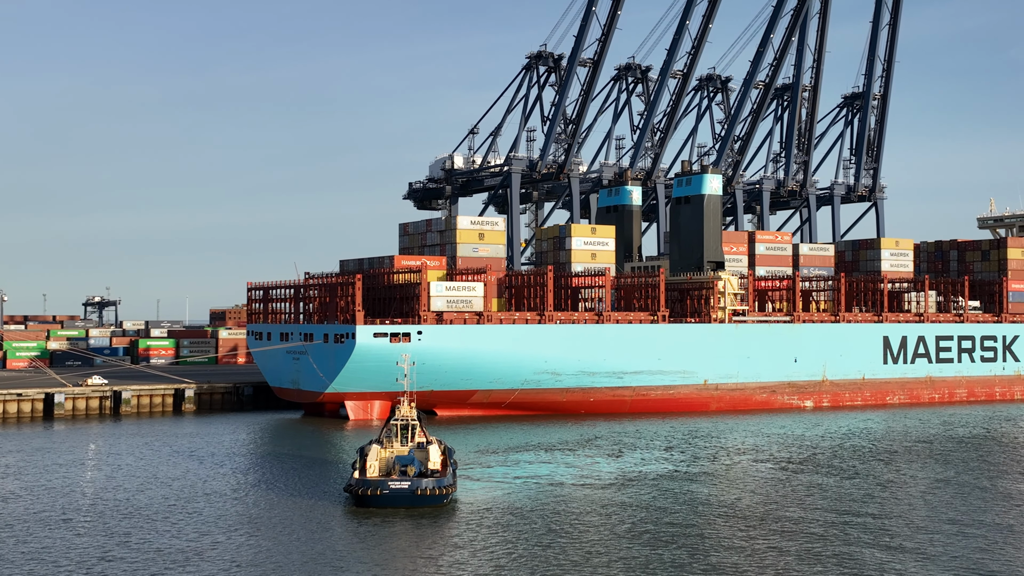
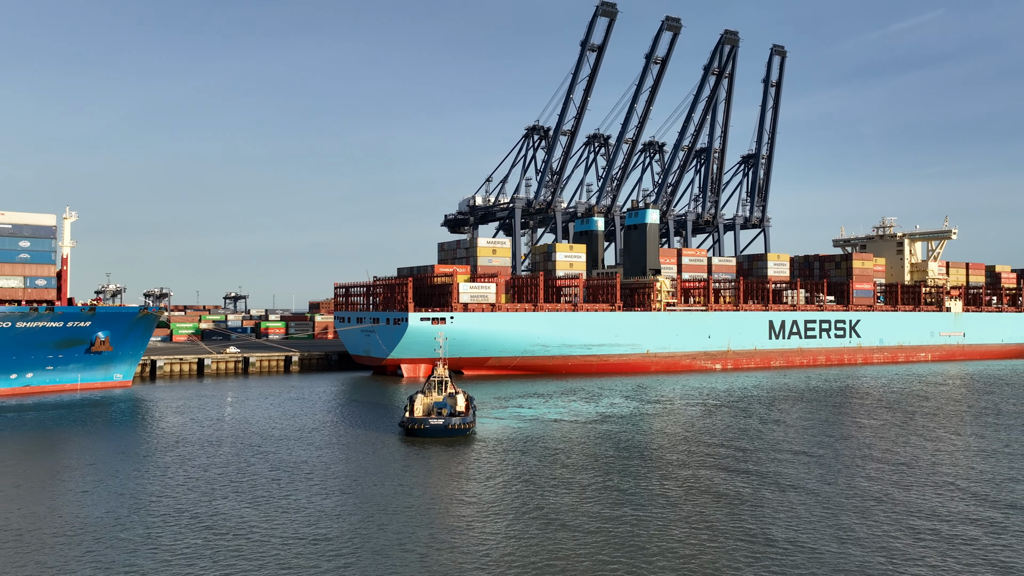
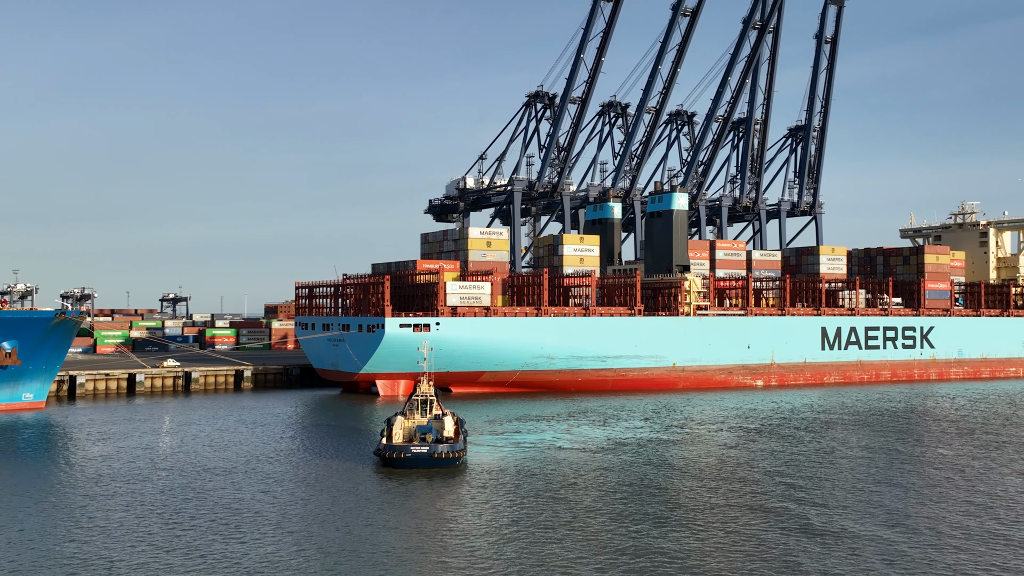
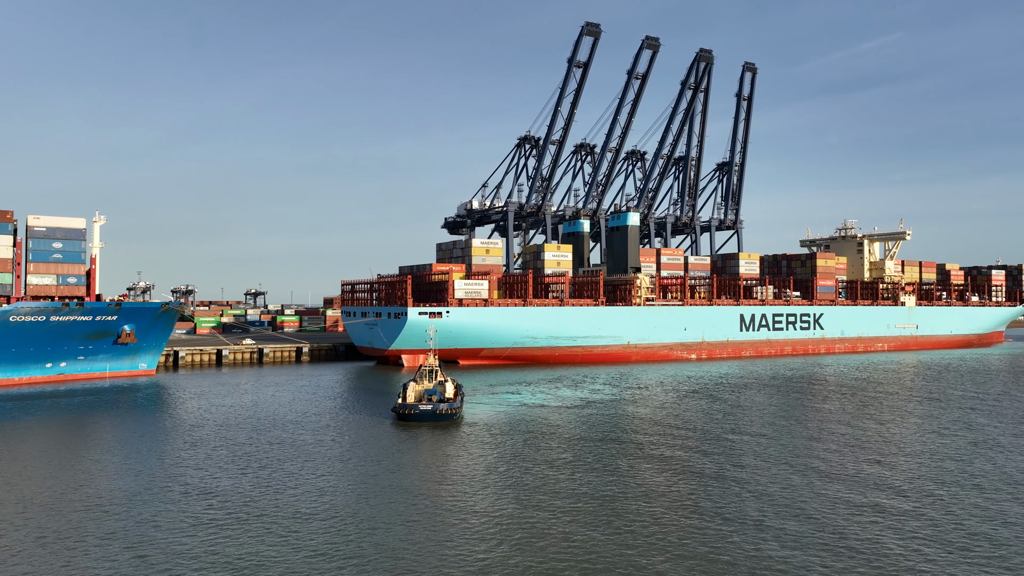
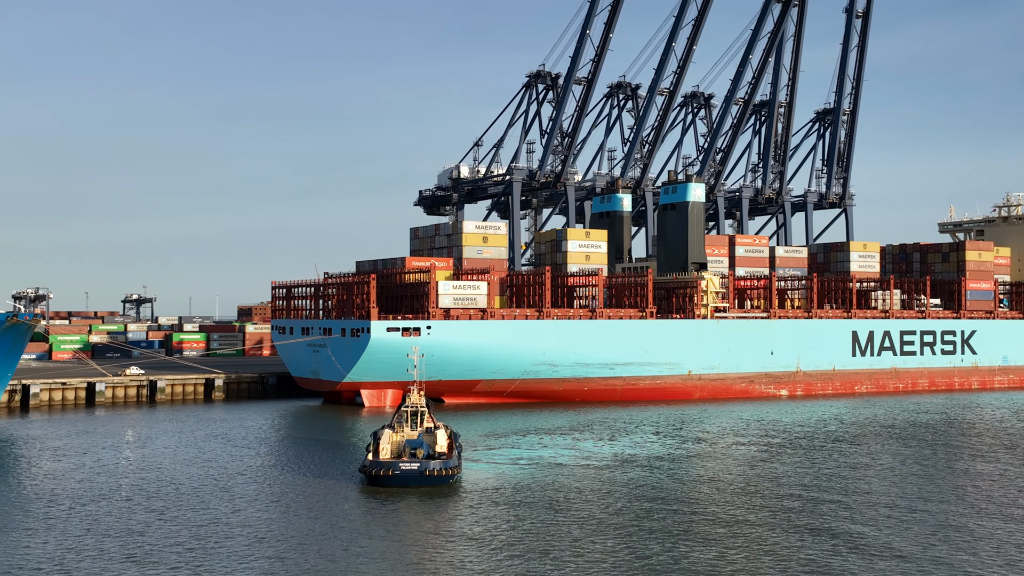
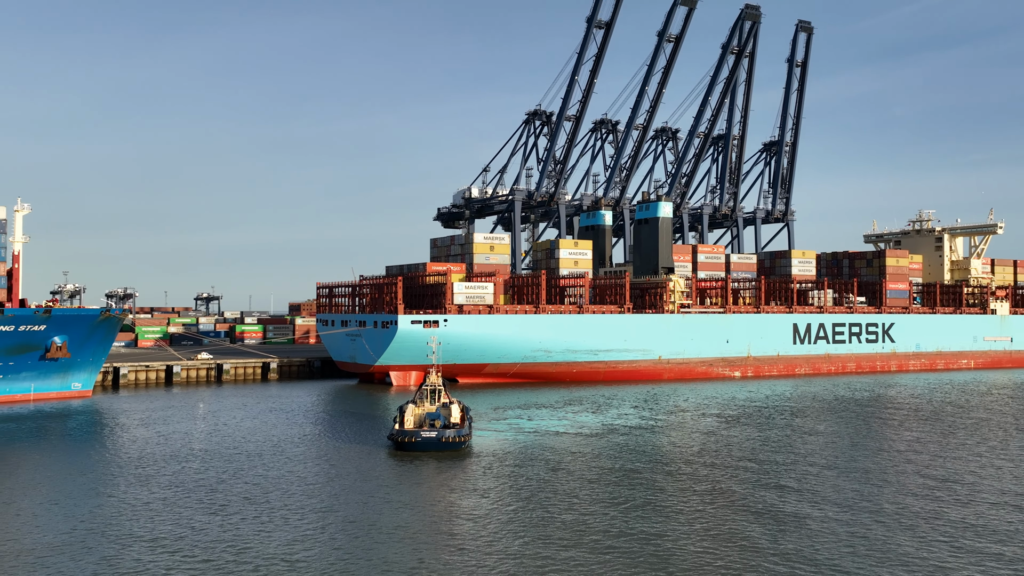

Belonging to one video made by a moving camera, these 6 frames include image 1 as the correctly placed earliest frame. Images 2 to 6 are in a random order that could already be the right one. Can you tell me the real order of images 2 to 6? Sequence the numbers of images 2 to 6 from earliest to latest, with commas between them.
5, 3, 6, 2, 4
